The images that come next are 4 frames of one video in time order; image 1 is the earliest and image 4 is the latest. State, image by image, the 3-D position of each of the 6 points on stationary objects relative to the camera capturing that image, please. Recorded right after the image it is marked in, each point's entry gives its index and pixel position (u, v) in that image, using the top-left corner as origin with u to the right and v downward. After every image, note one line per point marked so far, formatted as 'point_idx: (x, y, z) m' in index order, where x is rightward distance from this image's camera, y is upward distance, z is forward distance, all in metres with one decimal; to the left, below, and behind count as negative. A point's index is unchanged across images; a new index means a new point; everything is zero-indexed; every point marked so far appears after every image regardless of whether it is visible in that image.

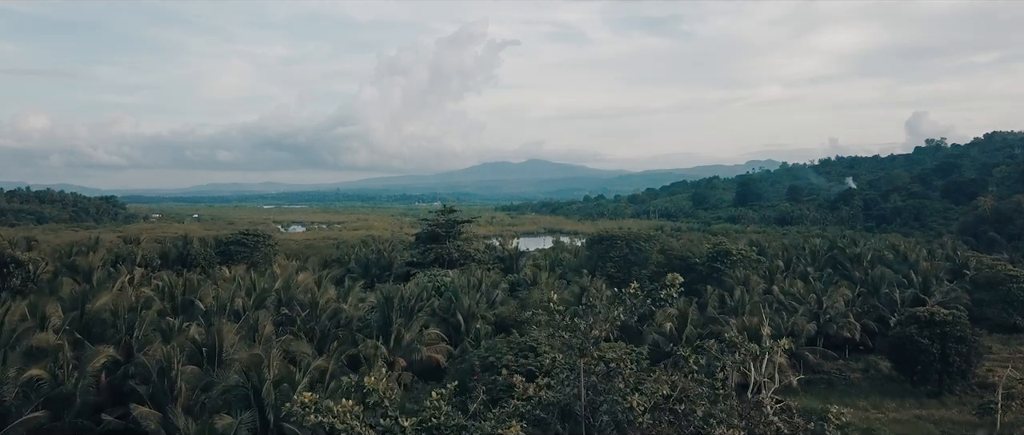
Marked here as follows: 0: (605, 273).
0: (+3.1, -1.9, +20.5) m
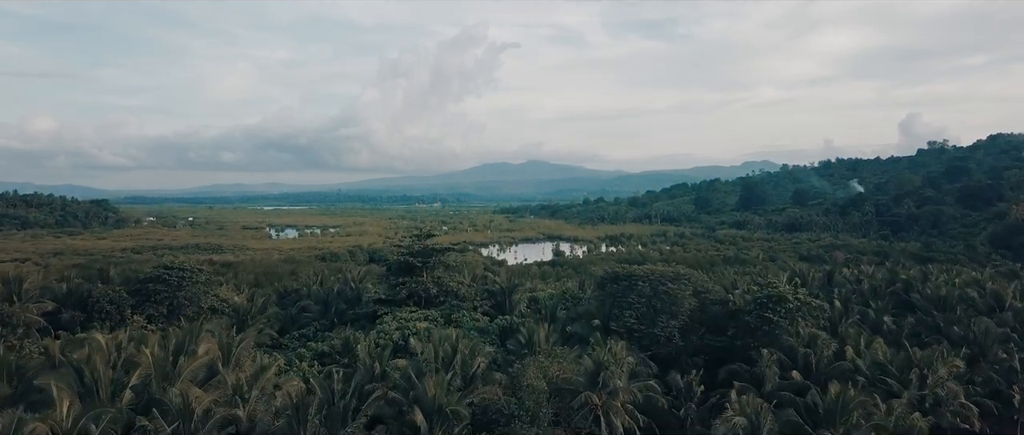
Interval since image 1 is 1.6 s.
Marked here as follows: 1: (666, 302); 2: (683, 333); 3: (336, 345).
0: (+2.8, -2.7, +16.1) m
1: (+4.2, -2.4, +17.2) m
2: (+4.7, -3.3, +17.3) m
3: (-4.7, -3.4, +17.0) m
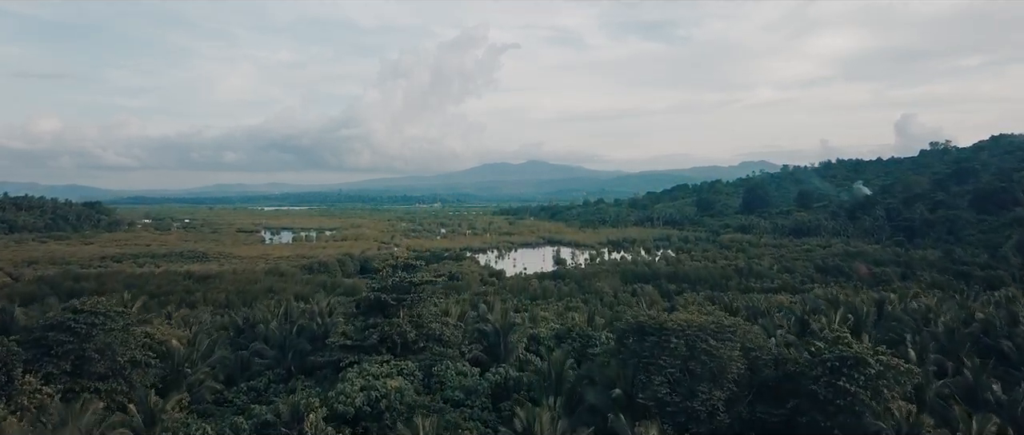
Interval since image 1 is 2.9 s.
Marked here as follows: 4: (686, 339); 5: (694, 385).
0: (+2.7, -3.3, +12.5) m
1: (+4.1, -3.1, +13.7) m
2: (+4.6, -4.0, +13.8) m
3: (-4.8, -4.0, +13.4) m
4: (+3.8, -2.6, +14.0) m
5: (+3.8, -3.5, +13.6) m
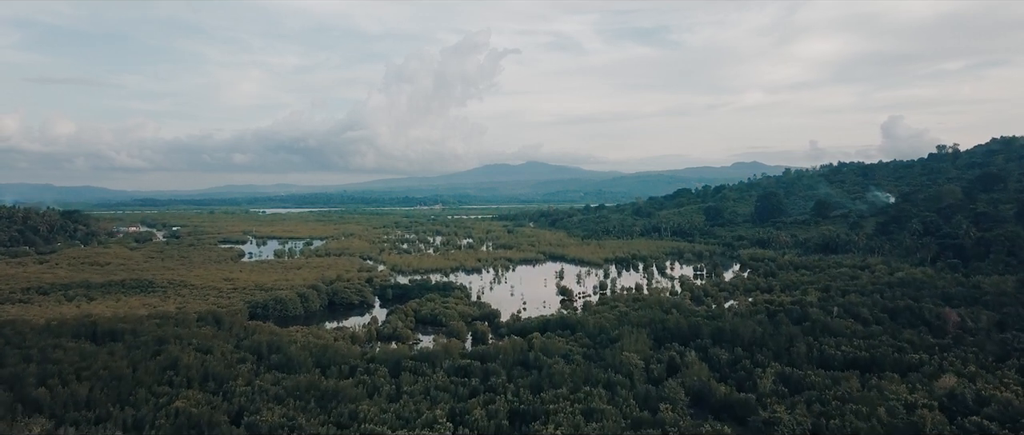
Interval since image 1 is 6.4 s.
0: (+2.5, -5.3, +1.9) m
1: (+3.9, -5.0, +3.1) m
2: (+4.4, -5.9, +3.2) m
3: (-5.0, -6.0, +2.8) m
4: (+3.5, -4.5, +3.4) m
5: (+3.6, -5.4, +3.0) m
